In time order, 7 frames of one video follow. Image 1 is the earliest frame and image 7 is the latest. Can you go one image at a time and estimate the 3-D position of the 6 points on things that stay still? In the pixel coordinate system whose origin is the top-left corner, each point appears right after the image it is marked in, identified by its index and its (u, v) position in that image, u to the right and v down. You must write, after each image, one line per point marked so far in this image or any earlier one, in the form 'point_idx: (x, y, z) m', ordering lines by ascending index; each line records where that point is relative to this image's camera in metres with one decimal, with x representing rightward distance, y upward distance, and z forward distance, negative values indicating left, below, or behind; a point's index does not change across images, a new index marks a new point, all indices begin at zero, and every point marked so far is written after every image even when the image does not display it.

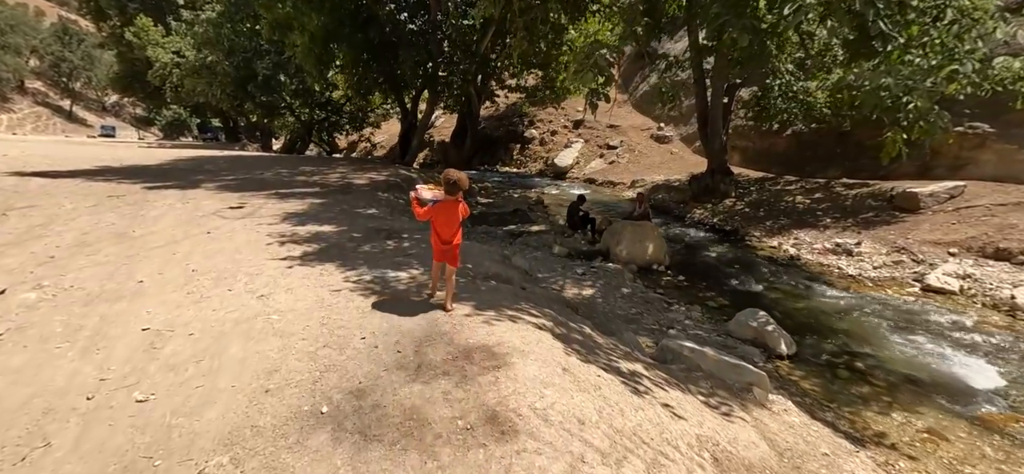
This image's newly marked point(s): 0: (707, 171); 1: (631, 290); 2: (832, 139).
0: (+6.7, +2.2, +15.1) m
1: (+2.0, -0.9, +7.3) m
2: (+11.3, +3.4, +15.6) m
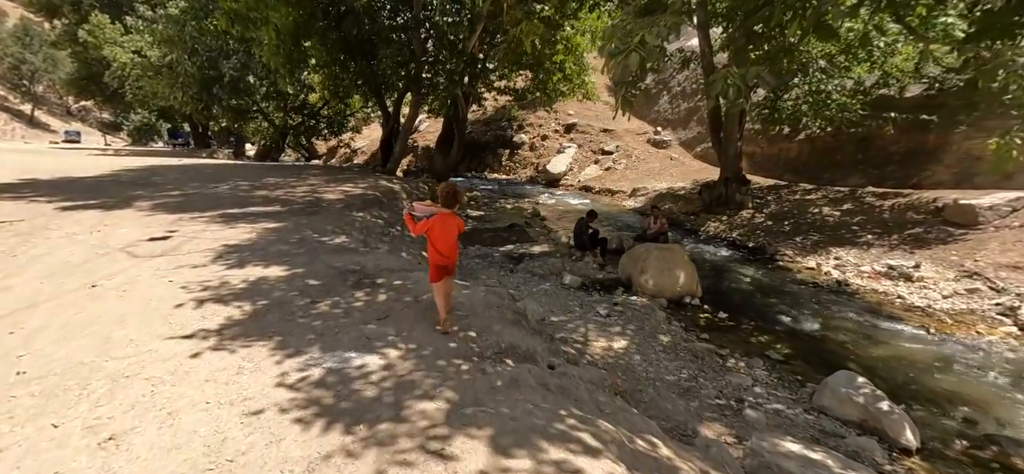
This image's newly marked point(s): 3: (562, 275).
0: (+6.5, +1.8, +13.8) m
1: (+2.1, -1.3, +5.8) m
2: (+11.1, +3.0, +14.4) m
3: (+0.9, -0.7, +8.0) m
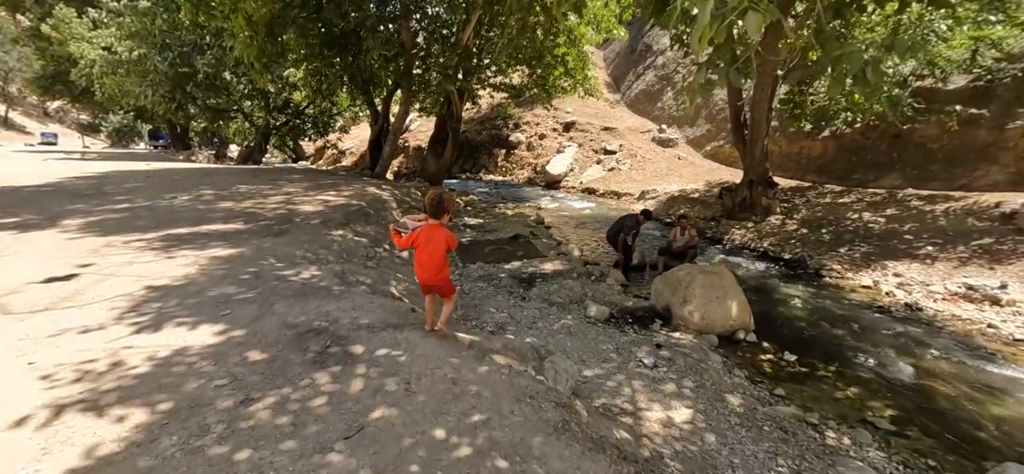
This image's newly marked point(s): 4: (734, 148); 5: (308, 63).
0: (+6.5, +1.6, +12.5) m
1: (+2.3, -1.6, +4.4) m
2: (+11.1, +2.8, +13.2) m
3: (+1.1, -1.0, +6.6) m
4: (+9.5, +3.8, +18.9) m
5: (-7.6, +6.5, +16.5) m
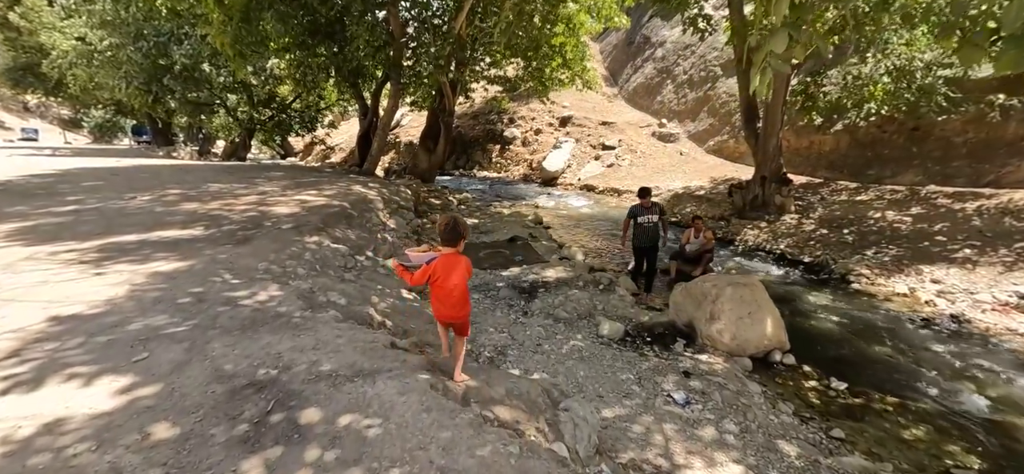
0: (+6.5, +1.6, +11.8) m
1: (+2.3, -1.7, +3.6) m
2: (+11.0, +2.8, +12.5) m
3: (+1.1, -1.1, +5.8) m
4: (+9.3, +3.8, +18.2) m
5: (-7.7, +6.4, +15.5) m
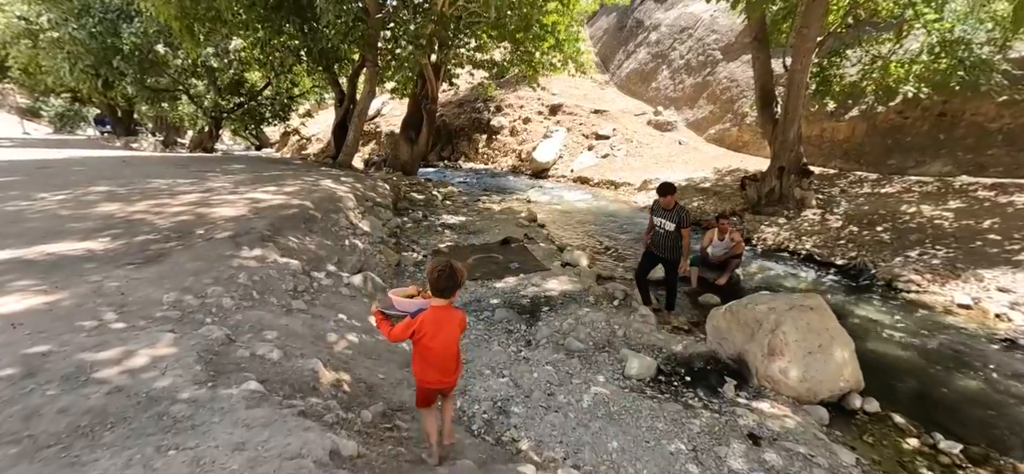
0: (+6.3, +1.6, +10.6) m
1: (+2.4, -1.8, +2.5) m
2: (+10.7, +3.0, +11.5) m
3: (+1.1, -1.2, +4.6) m
4: (+8.8, +4.1, +17.1) m
5: (-8.1, +6.4, +13.8) m
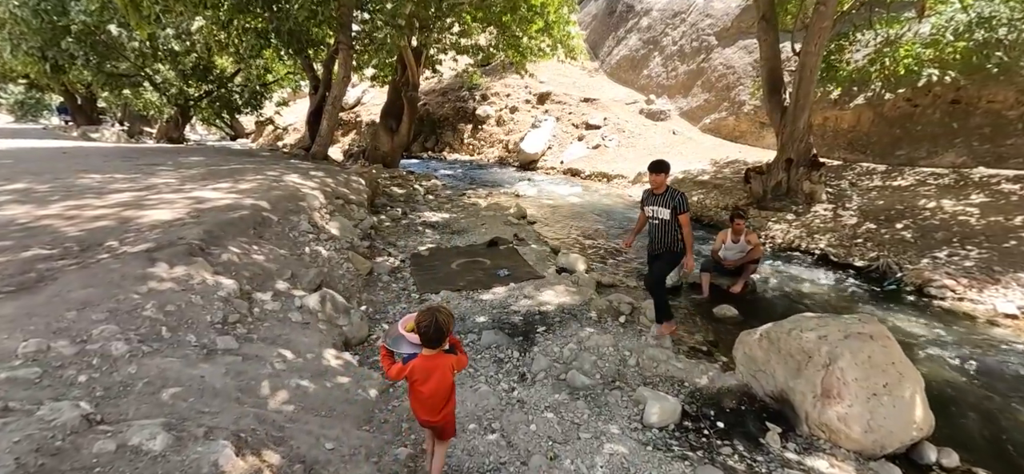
0: (+6.0, +1.7, +9.9) m
1: (+2.4, -2.0, +1.7) m
2: (+10.4, +3.1, +10.9) m
3: (+1.0, -1.3, +3.7) m
4: (+8.4, +4.3, +16.4) m
5: (-8.5, +6.5, +12.6) m
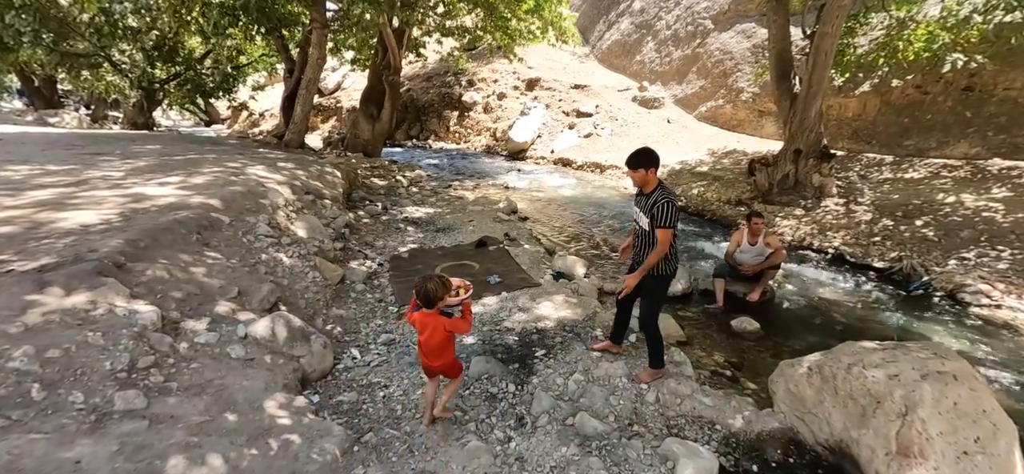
0: (+5.8, +1.8, +9.3) m
1: (+2.4, -2.1, +1.0) m
2: (+10.2, +3.2, +10.3) m
3: (+1.0, -1.4, +3.0) m
4: (+7.9, +4.5, +15.7) m
5: (-8.8, +6.6, +11.4) m
